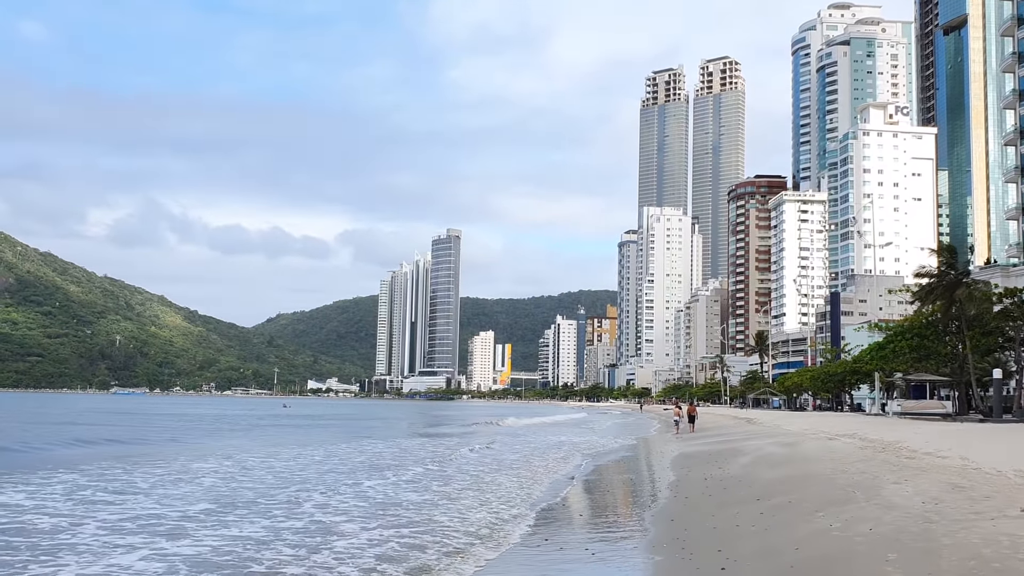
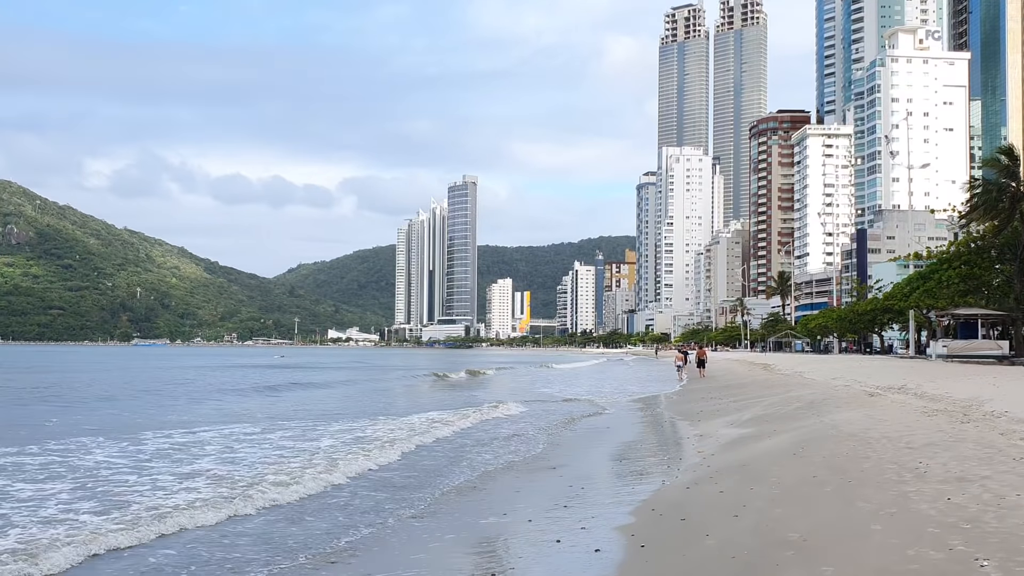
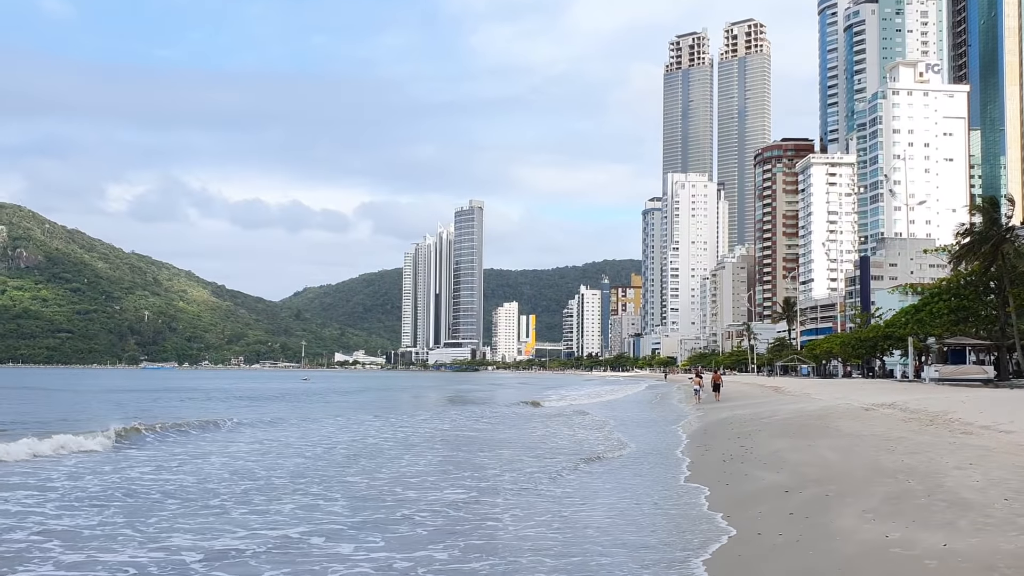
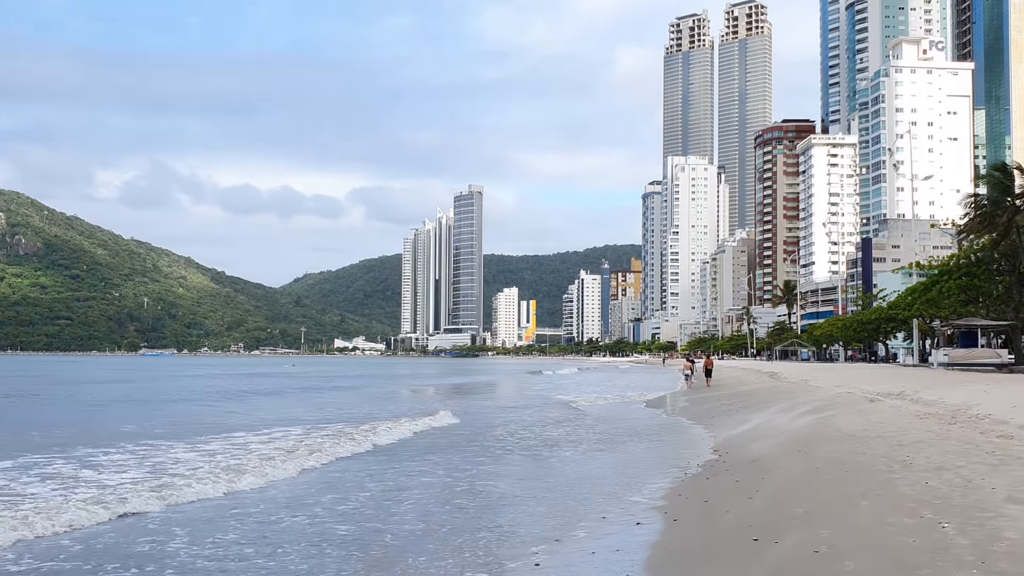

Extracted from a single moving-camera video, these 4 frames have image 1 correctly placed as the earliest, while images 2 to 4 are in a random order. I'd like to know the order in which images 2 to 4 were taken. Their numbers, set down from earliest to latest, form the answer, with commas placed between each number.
3, 4, 2
